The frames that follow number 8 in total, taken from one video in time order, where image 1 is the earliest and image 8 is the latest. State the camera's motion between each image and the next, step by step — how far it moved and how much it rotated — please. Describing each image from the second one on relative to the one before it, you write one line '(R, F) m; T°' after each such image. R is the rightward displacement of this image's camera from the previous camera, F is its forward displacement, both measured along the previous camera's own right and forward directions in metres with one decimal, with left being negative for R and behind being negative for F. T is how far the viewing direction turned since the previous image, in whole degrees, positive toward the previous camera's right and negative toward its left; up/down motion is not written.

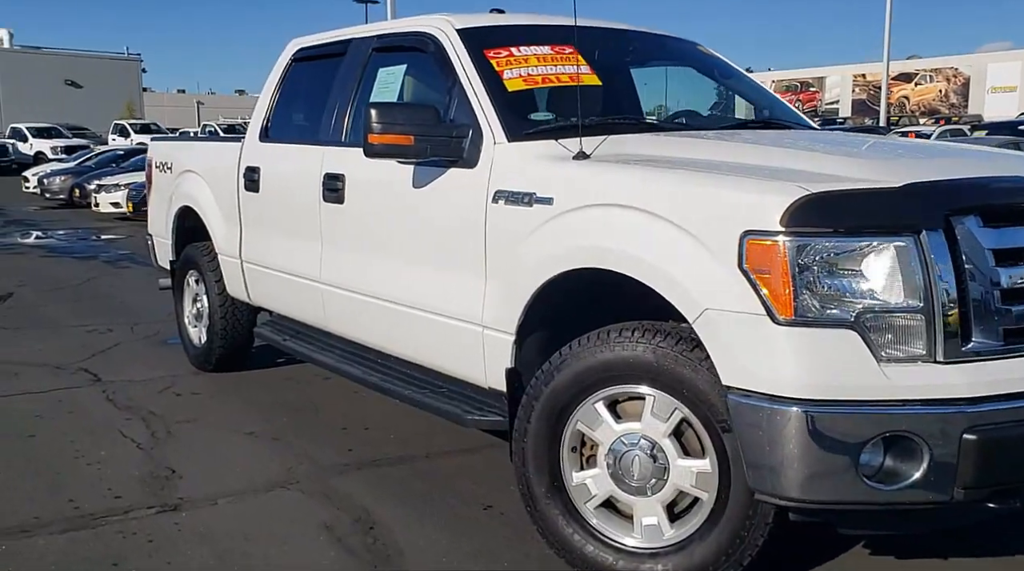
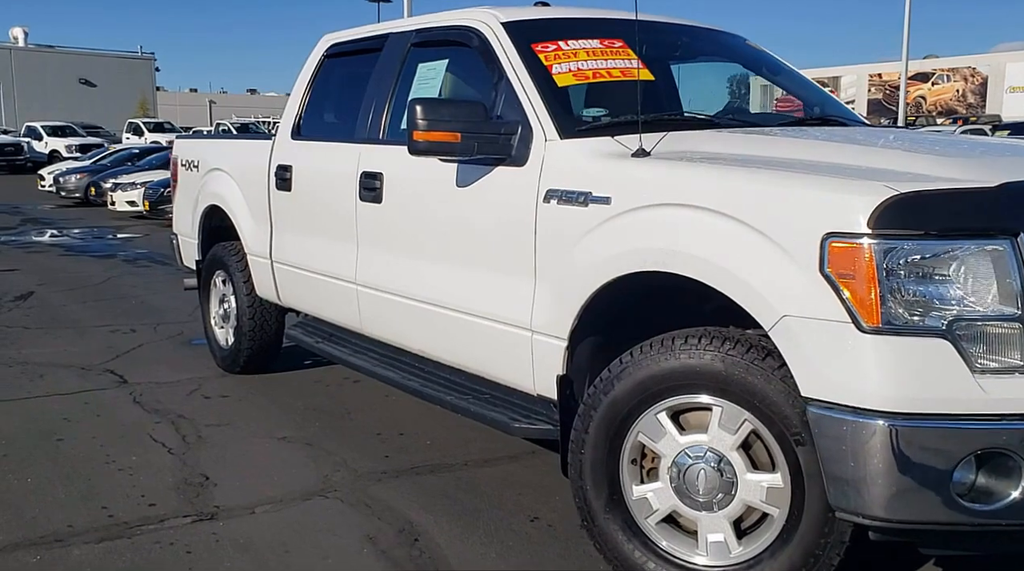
(-0.2, +0.1) m; -1°
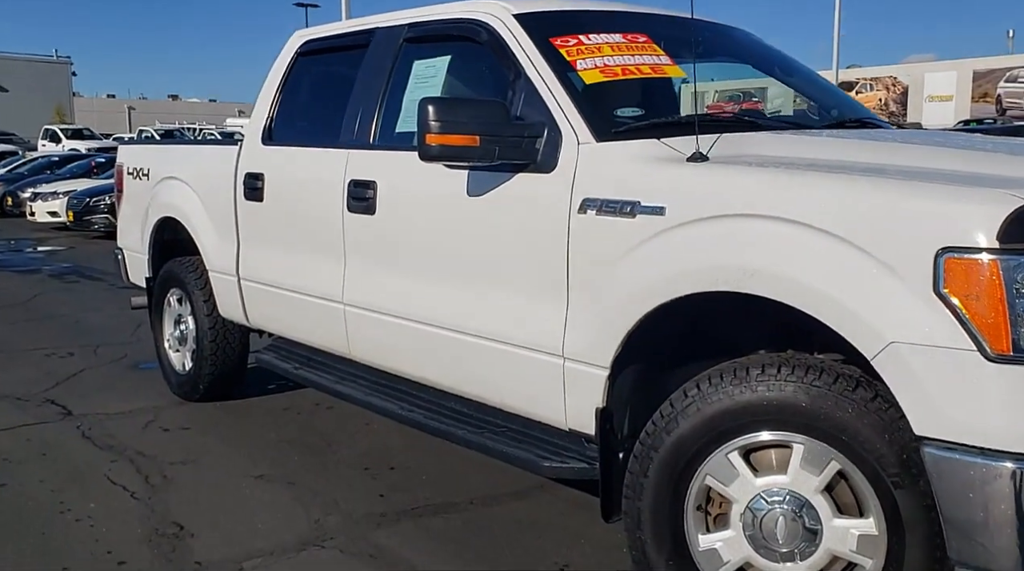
(-0.3, +0.4) m; +4°
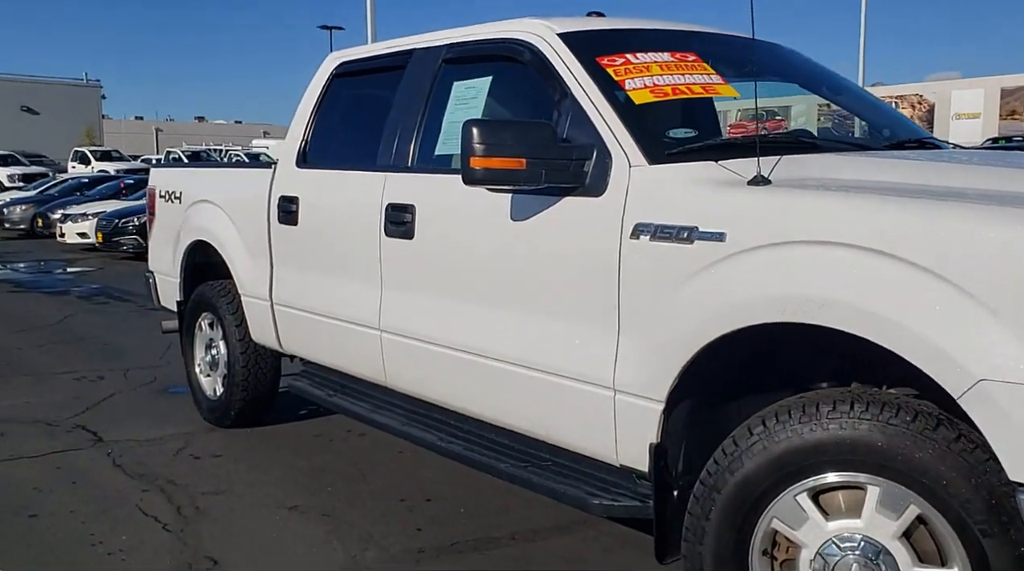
(-0.1, +0.1) m; -1°
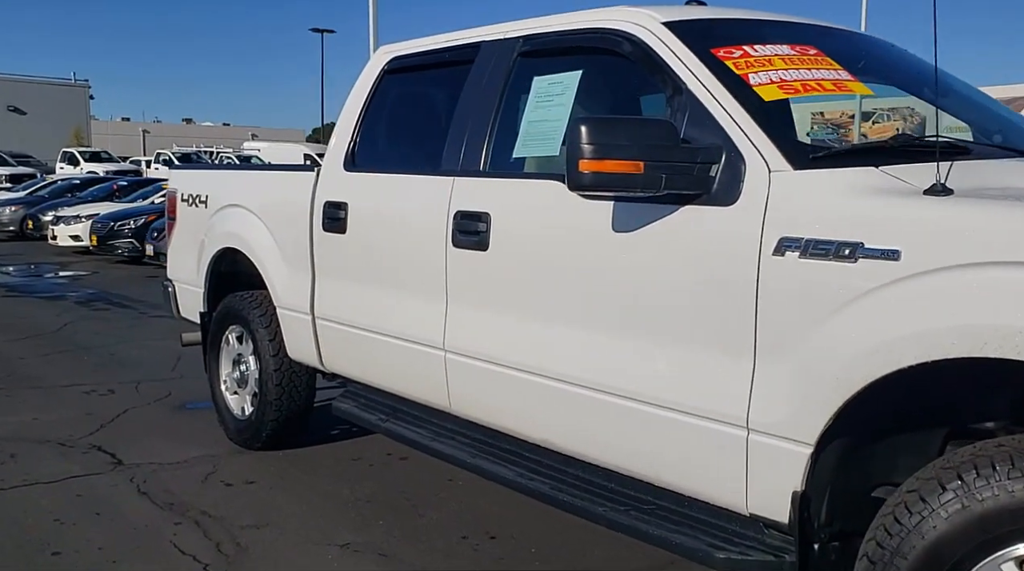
(-0.4, +0.4) m; +1°
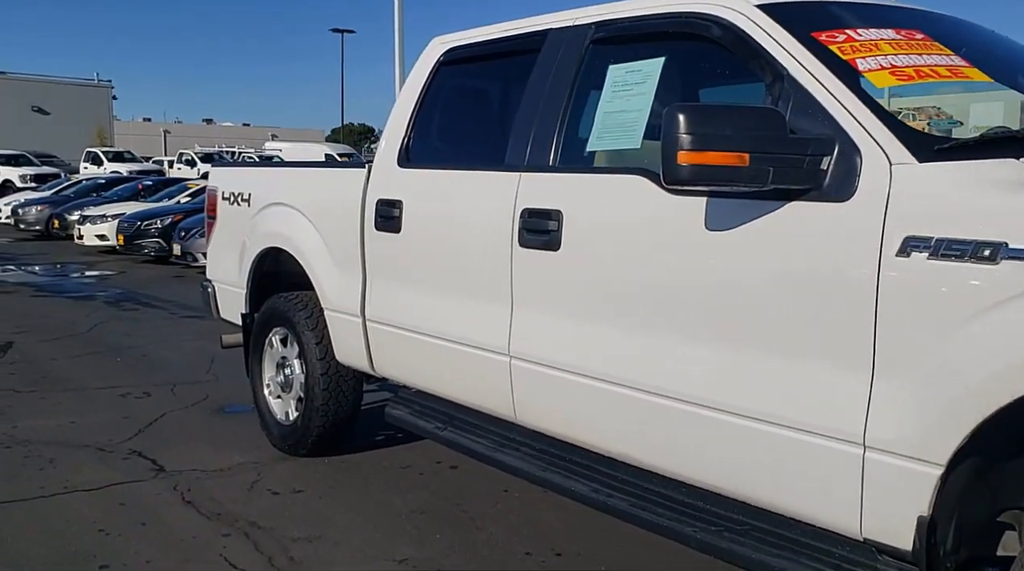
(-0.2, +0.2) m; -1°
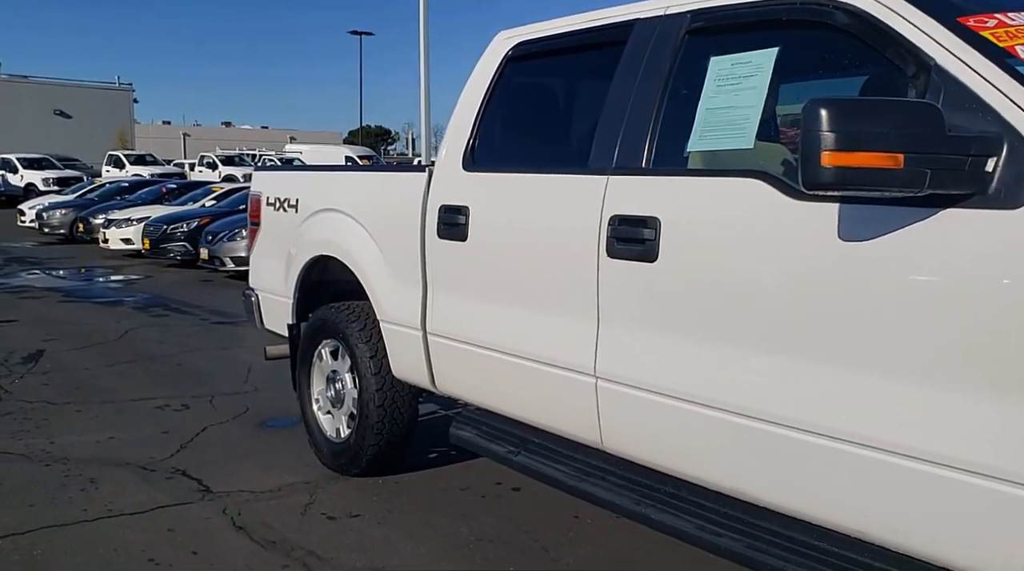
(-0.2, +0.3) m; -1°
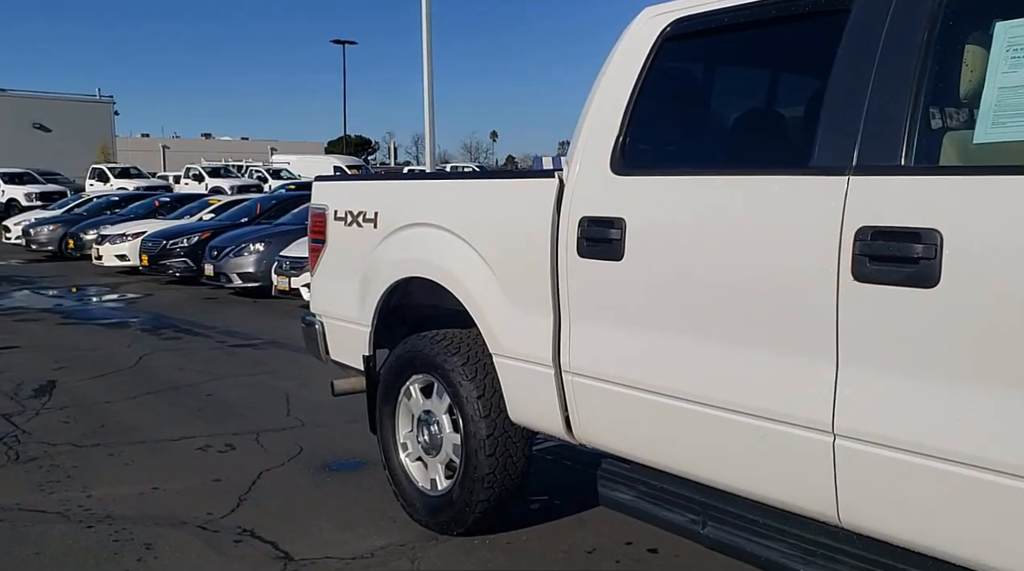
(-0.6, +0.7) m; +1°
